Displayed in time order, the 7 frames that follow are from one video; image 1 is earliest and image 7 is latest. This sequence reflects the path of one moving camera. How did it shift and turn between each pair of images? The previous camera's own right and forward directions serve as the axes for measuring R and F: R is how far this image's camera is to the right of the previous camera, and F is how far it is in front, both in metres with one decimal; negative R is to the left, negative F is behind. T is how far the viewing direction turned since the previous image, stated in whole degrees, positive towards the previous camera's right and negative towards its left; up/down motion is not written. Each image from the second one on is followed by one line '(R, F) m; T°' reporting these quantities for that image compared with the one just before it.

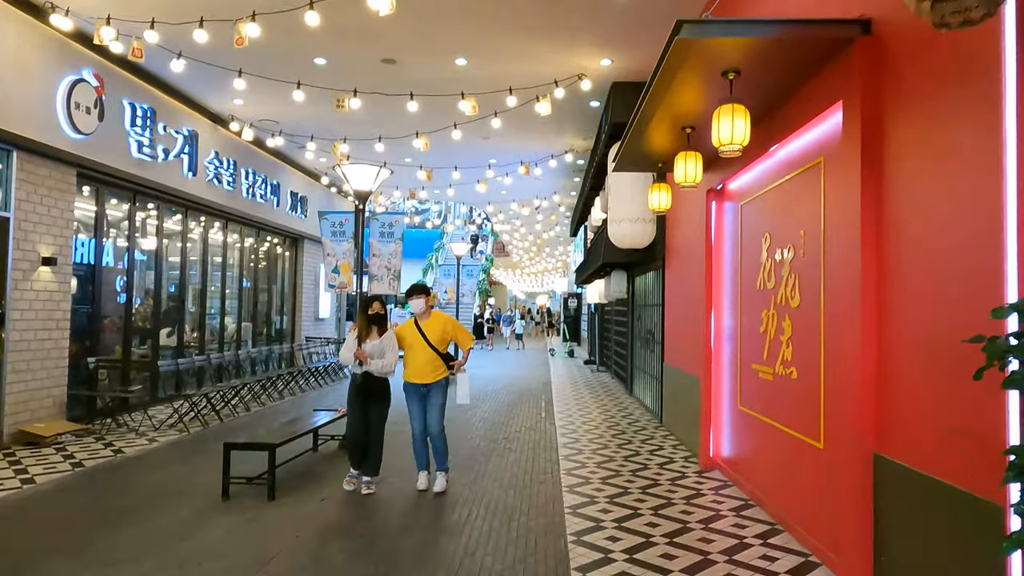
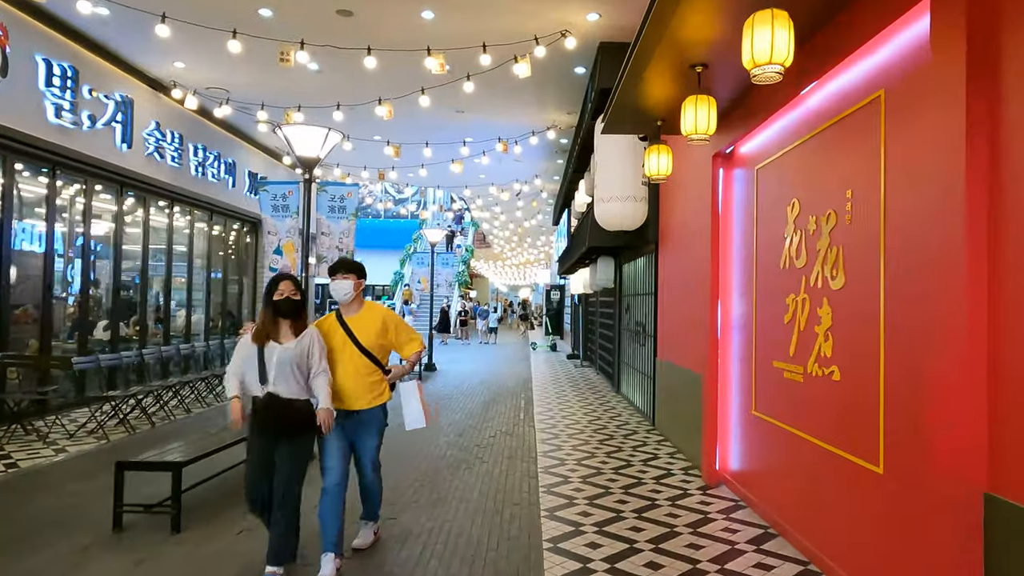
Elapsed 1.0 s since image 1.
(+0.1, +0.9) m; +1°
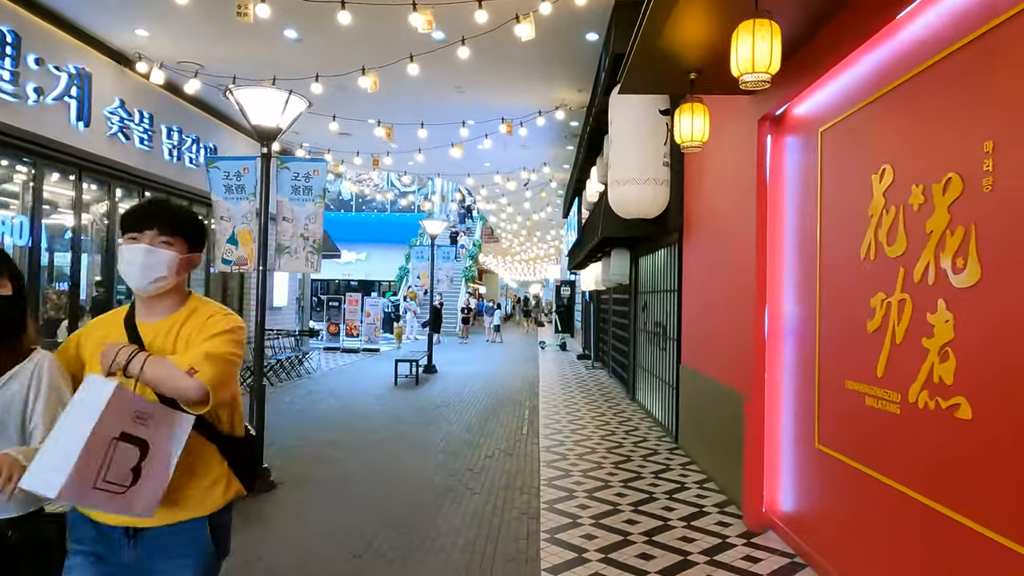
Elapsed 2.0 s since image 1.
(+0.1, +0.9) m; -1°
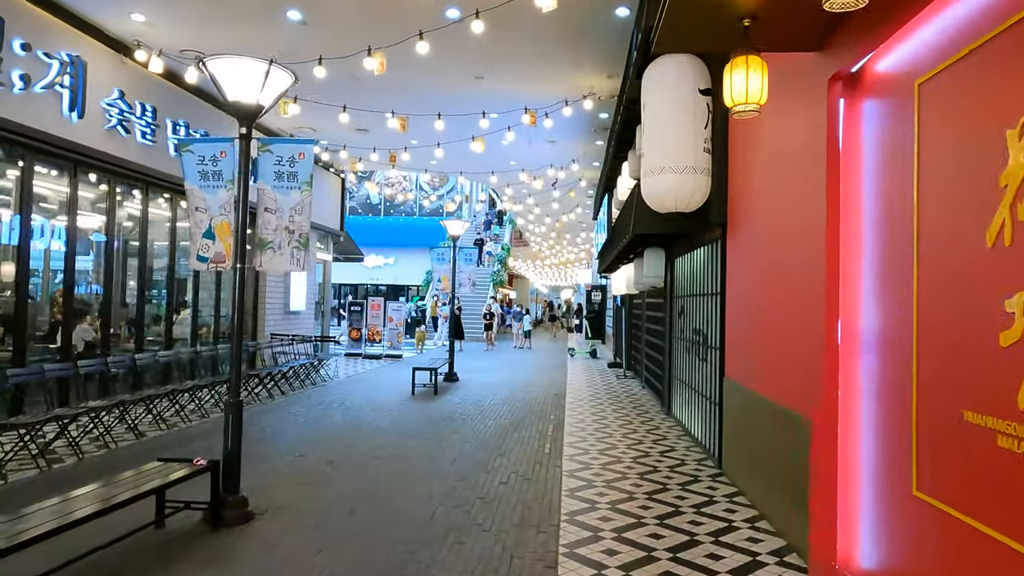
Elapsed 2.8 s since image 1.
(+0.1, +0.7) m; -3°
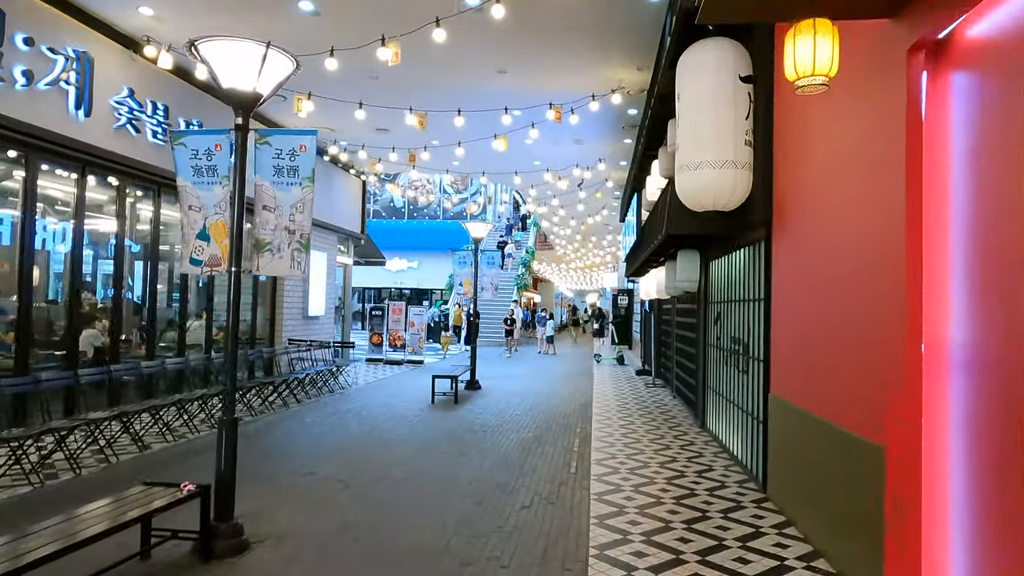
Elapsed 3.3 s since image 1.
(0.0, +0.4) m; -2°
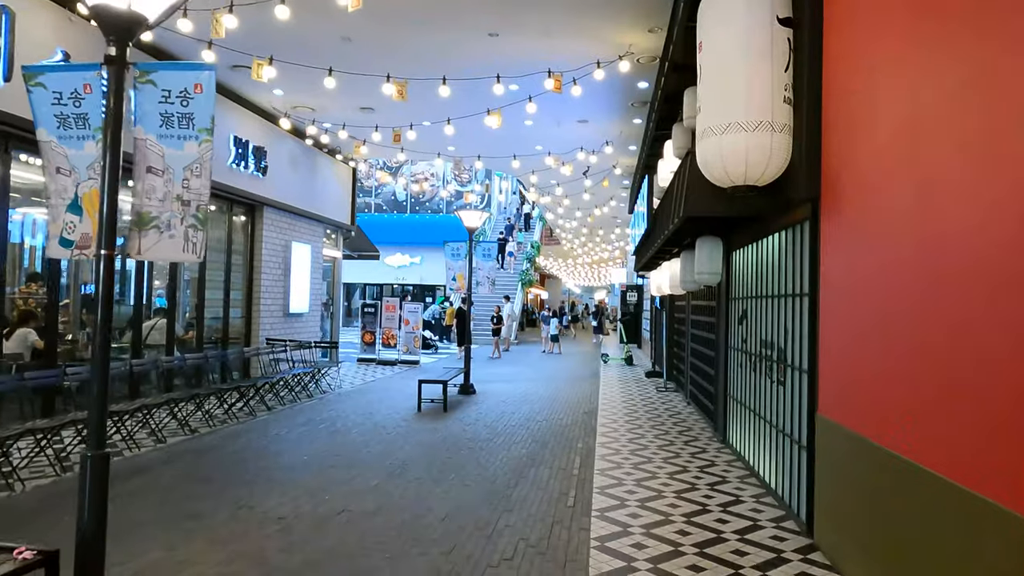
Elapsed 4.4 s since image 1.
(+0.2, +1.0) m; -1°
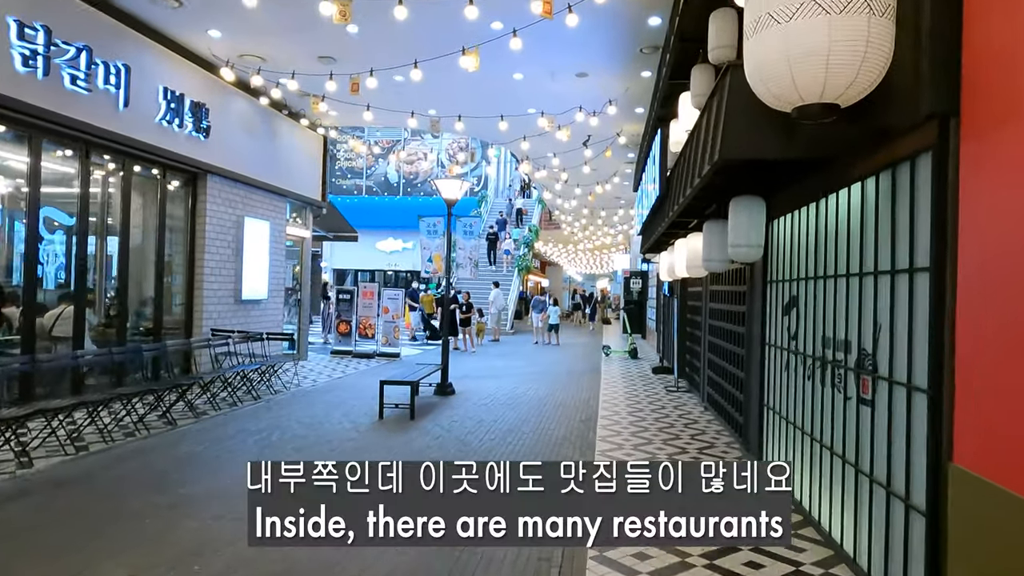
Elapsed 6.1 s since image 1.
(+0.2, +1.5) m; 0°
